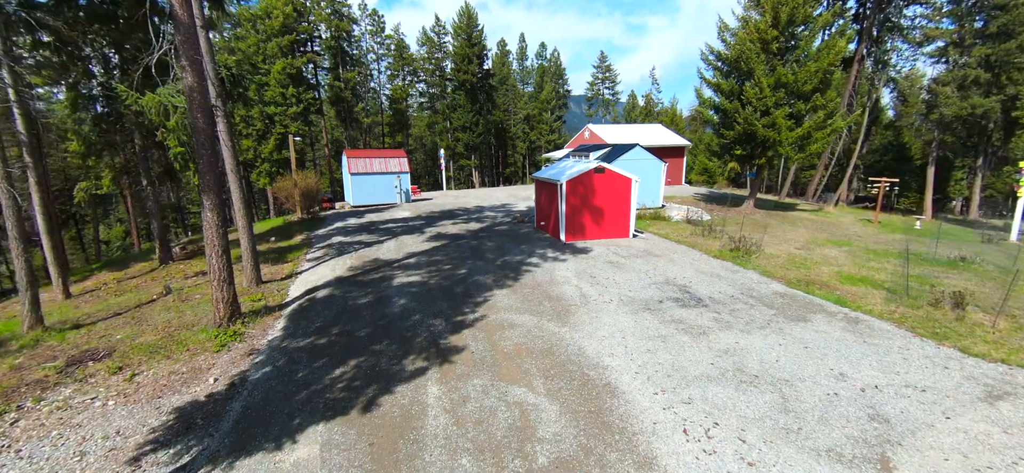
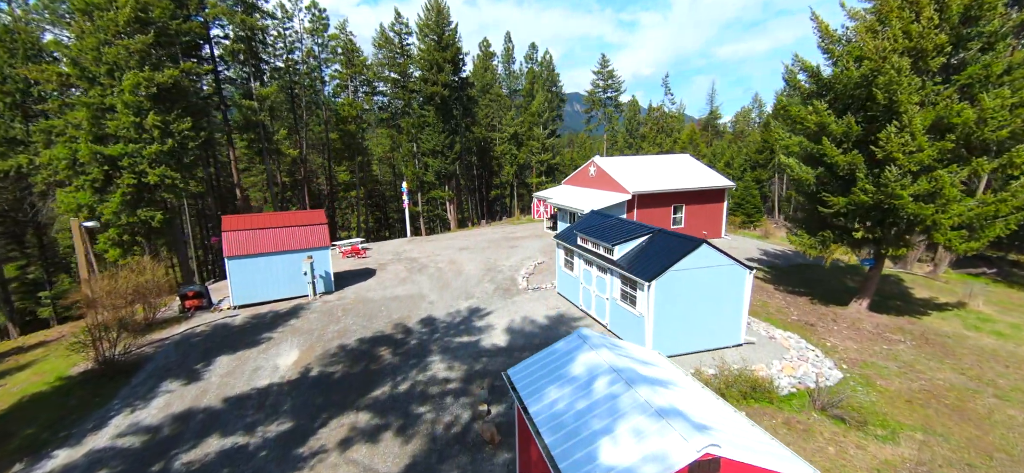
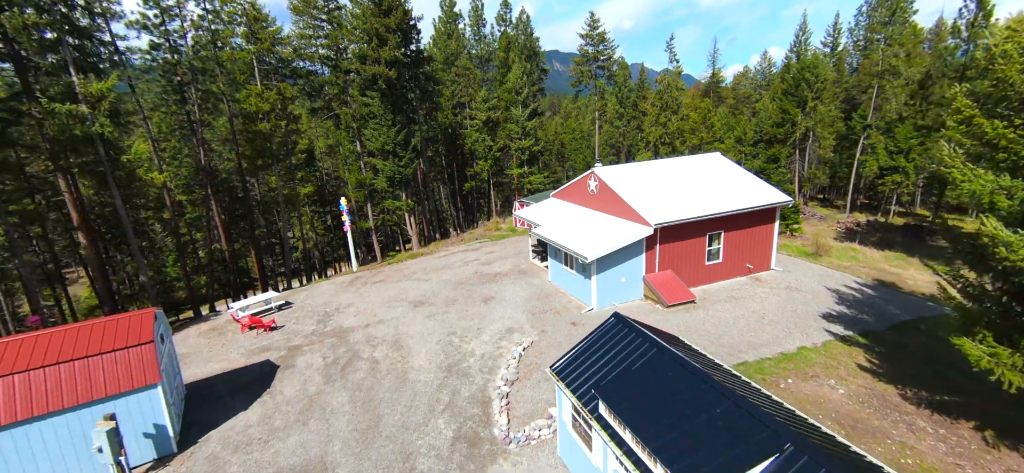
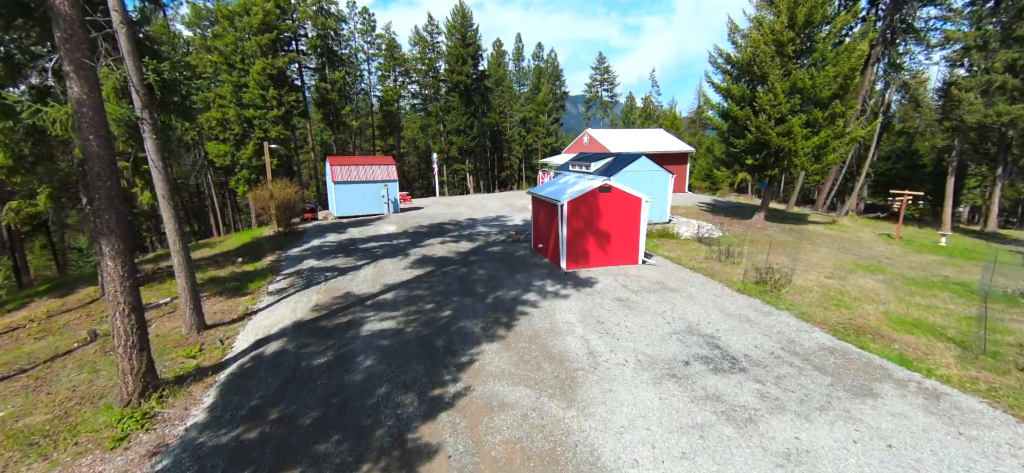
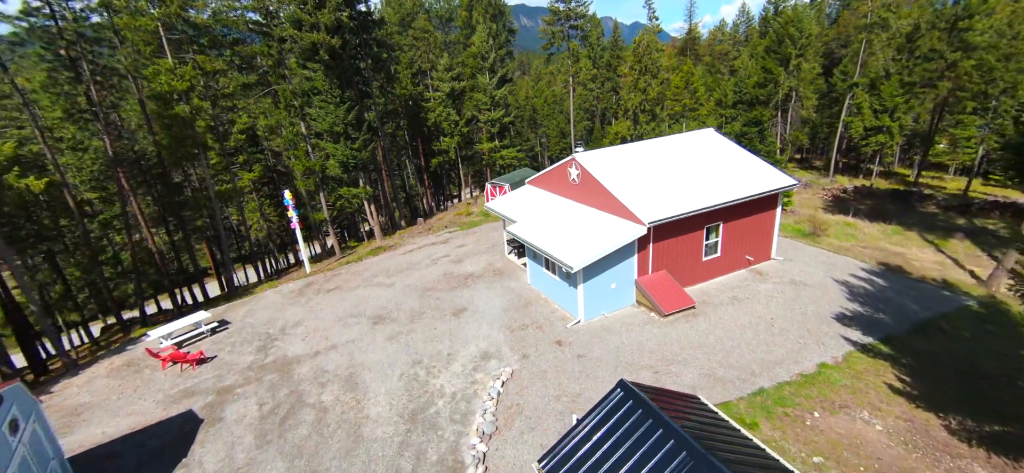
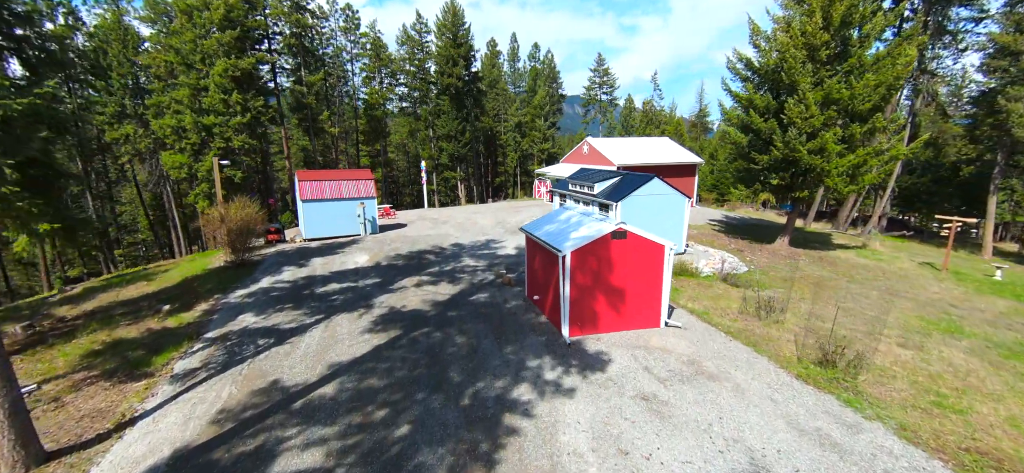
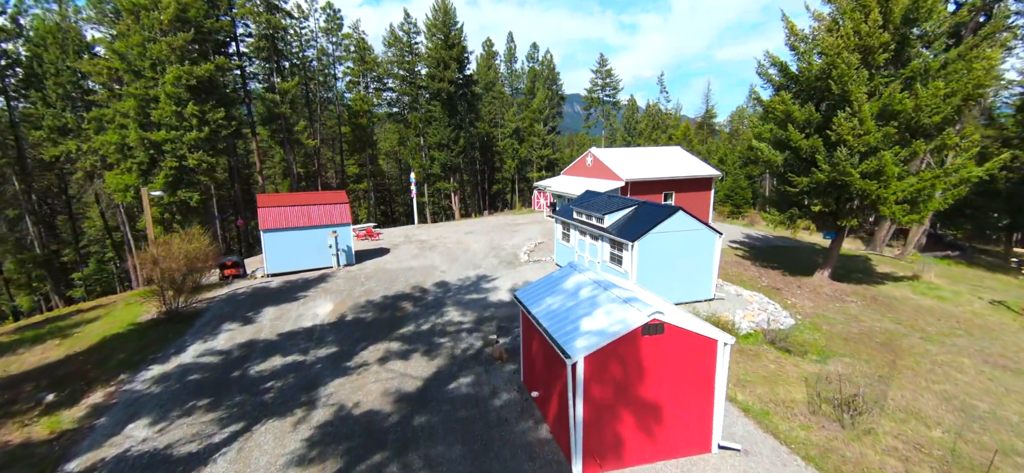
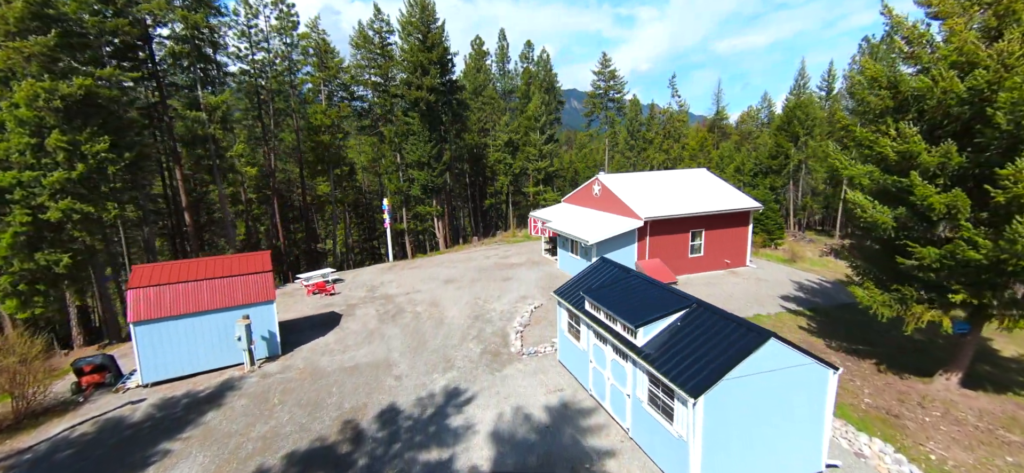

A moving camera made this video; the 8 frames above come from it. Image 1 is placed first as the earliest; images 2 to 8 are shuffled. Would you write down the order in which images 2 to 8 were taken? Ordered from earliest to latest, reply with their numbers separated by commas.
4, 6, 7, 2, 8, 3, 5
